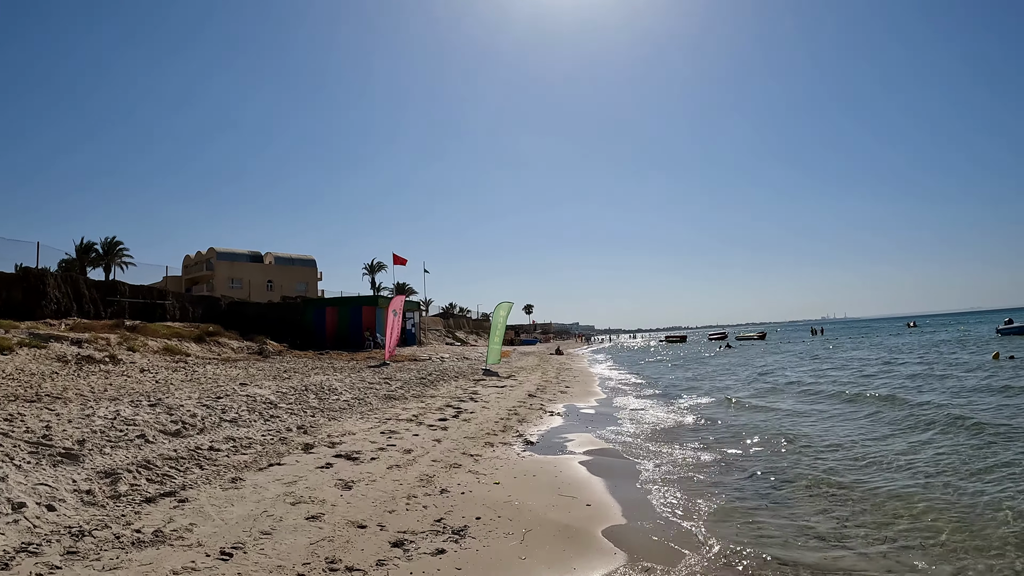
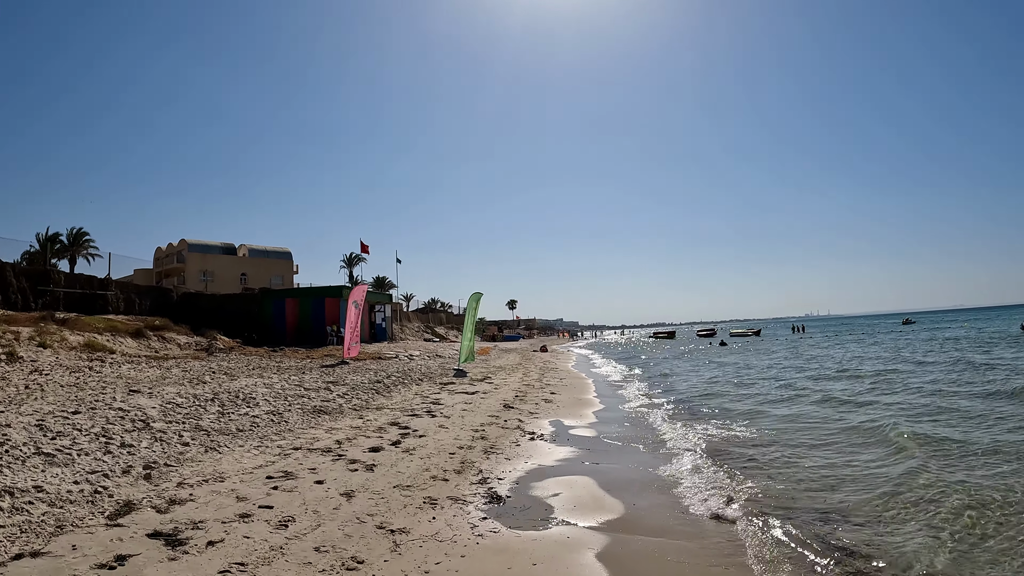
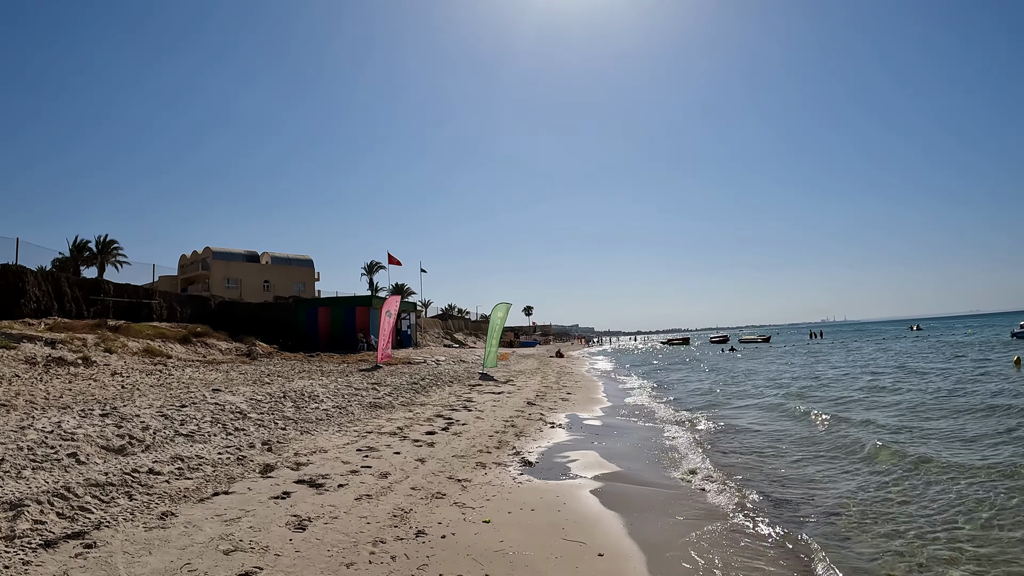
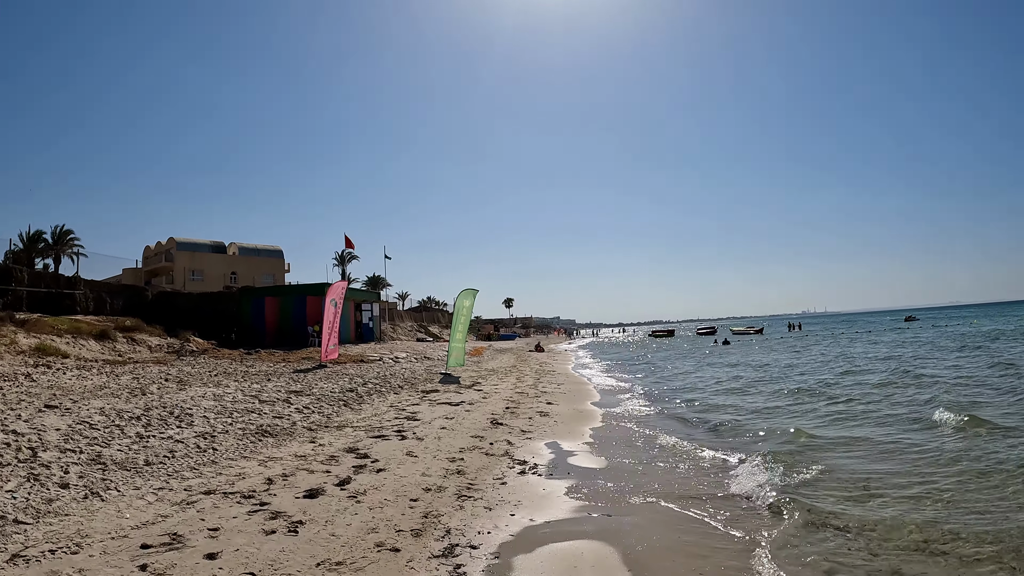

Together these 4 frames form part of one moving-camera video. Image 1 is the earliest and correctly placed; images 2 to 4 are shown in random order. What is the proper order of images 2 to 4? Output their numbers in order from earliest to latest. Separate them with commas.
3, 2, 4
